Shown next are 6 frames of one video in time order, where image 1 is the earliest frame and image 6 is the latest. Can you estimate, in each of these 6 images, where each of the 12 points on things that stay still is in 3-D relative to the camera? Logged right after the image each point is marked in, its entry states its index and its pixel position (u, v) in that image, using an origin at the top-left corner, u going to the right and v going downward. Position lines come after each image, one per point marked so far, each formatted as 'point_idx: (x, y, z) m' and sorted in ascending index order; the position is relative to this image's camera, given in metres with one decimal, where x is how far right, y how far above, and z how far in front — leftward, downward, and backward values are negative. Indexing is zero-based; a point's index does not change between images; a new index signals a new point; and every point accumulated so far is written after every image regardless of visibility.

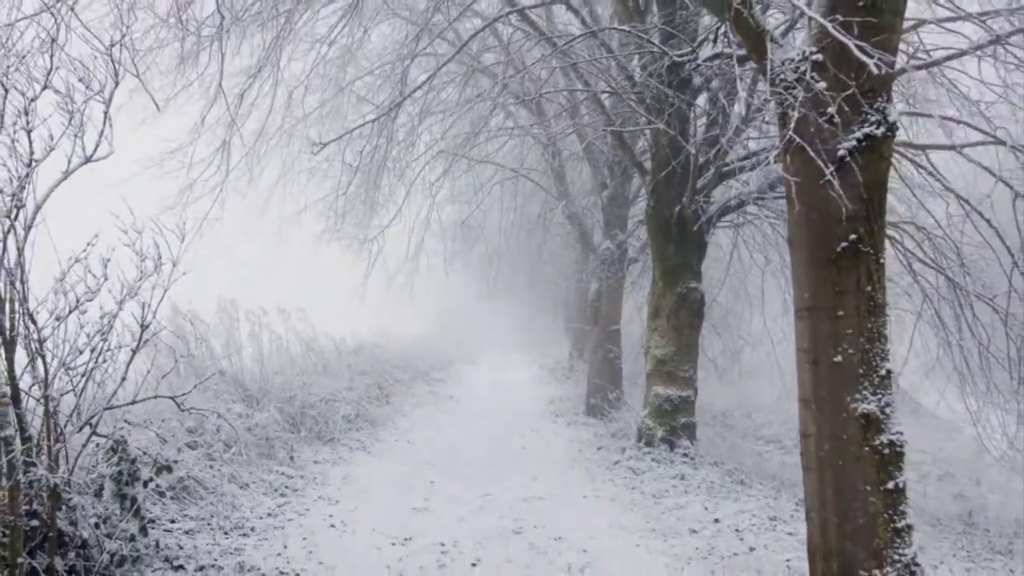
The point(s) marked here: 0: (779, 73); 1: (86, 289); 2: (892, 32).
0: (+1.4, +1.1, +3.4) m
1: (-2.3, 0.0, +3.6) m
2: (+2.0, +1.3, +3.5) m
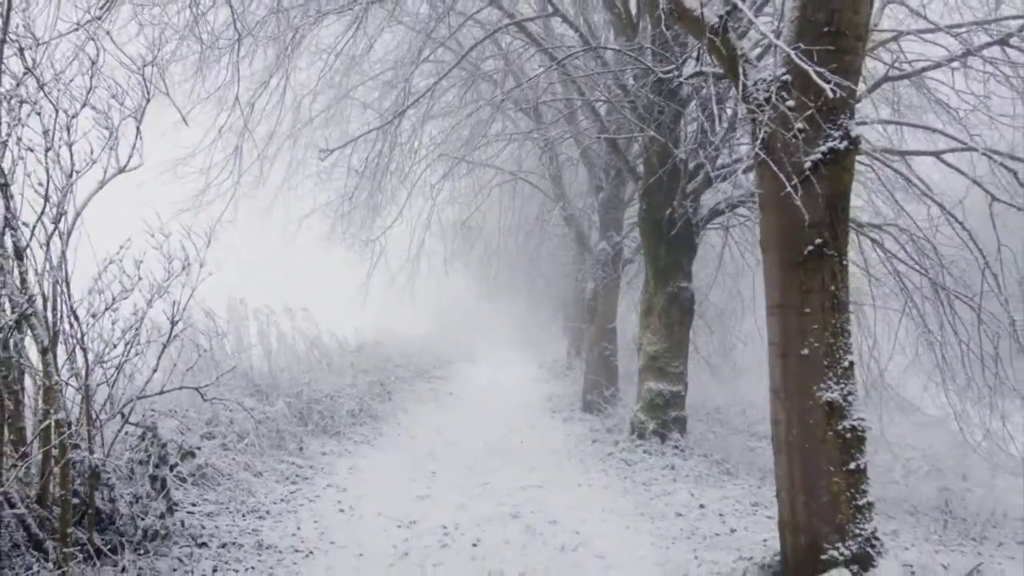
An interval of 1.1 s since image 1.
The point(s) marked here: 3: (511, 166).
0: (+1.3, +1.1, +3.8) m
1: (-2.3, 0.0, +4.0) m
2: (+1.9, +1.3, +3.9) m
3: (0.0, +2.2, +12.0) m
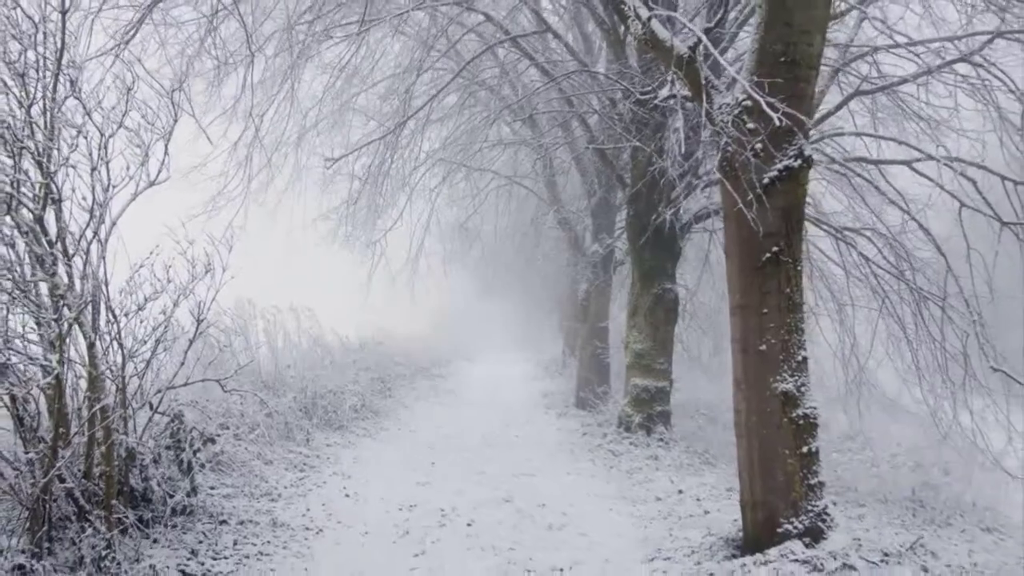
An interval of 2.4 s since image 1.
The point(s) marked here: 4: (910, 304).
0: (+1.3, +1.1, +4.2) m
1: (-2.3, 0.0, +4.4) m
2: (+1.9, +1.3, +4.3) m
3: (-0.1, +2.2, +12.5) m
4: (+5.3, -0.2, +9.0) m
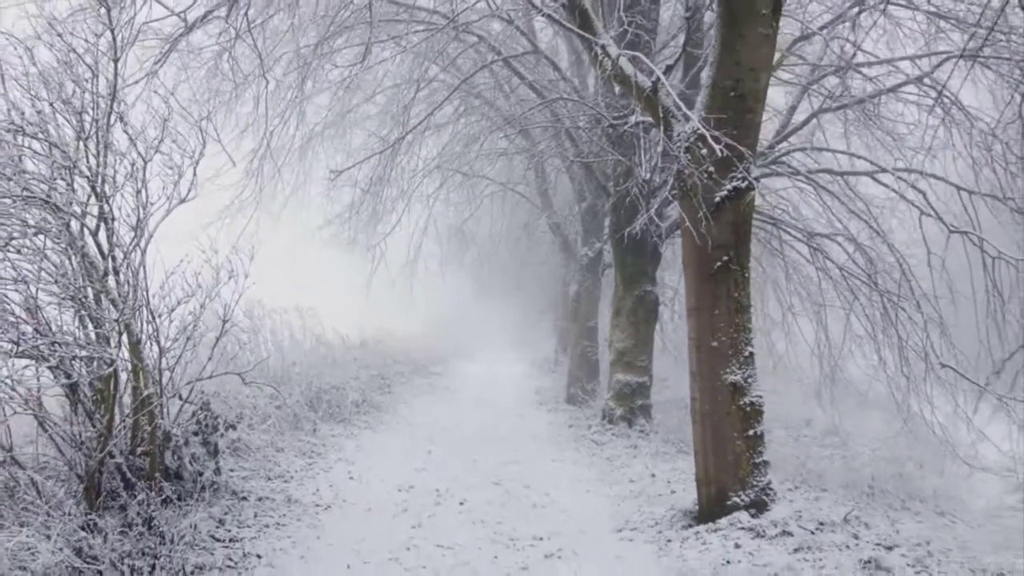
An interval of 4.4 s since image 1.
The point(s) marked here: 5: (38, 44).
0: (+1.2, +1.0, +4.9) m
1: (-2.5, 0.0, +5.1) m
2: (+1.8, +1.3, +5.0) m
3: (-0.2, +2.1, +13.1) m
4: (+5.2, -0.2, +9.6) m
5: (-3.4, +1.7, +4.8) m
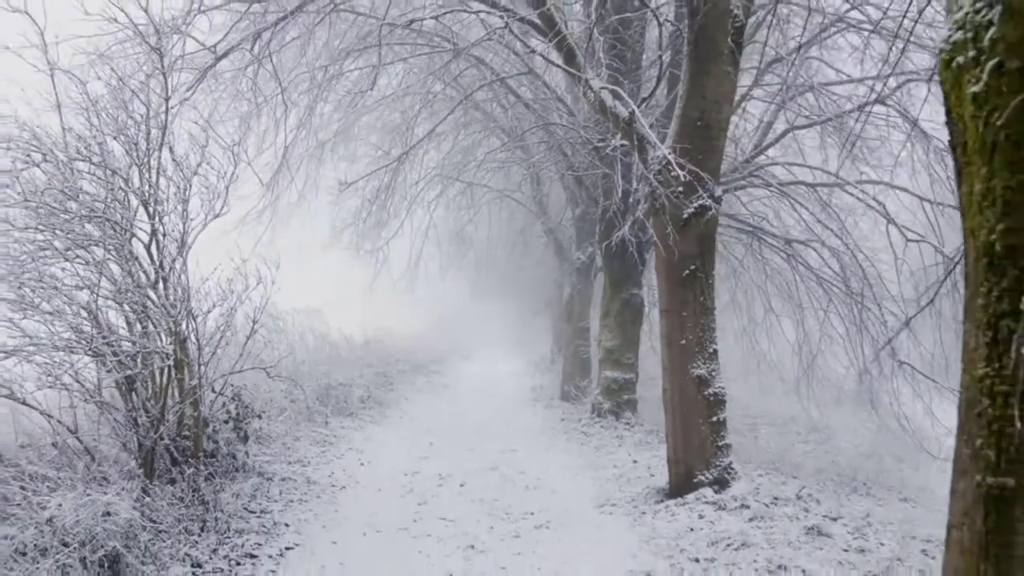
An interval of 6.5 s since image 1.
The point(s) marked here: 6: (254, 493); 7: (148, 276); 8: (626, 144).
0: (+1.1, +1.0, +5.6) m
1: (-2.5, -0.1, +5.8) m
2: (+1.7, +1.2, +5.7) m
3: (-0.3, +2.1, +13.8) m
4: (+5.1, -0.3, +10.4) m
5: (-3.4, +1.7, +5.5) m
6: (-2.2, -1.8, +5.9) m
7: (-2.8, +0.1, +5.2) m
8: (+1.0, +1.3, +6.2) m
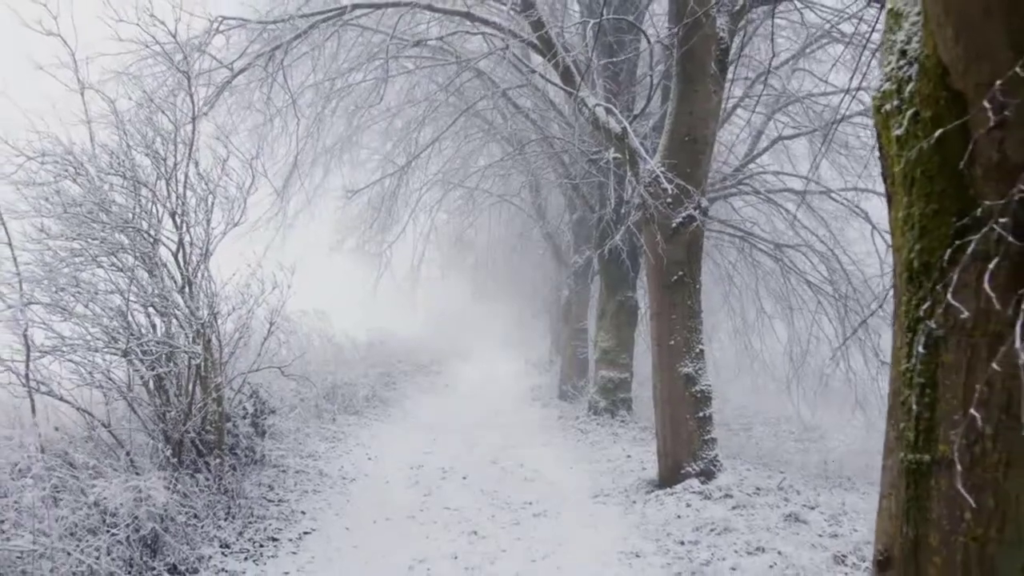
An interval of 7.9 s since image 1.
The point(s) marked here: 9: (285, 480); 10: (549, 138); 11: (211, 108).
0: (+1.1, +0.9, +6.0) m
1: (-2.5, -0.1, +6.2) m
2: (+1.7, +1.2, +6.1) m
3: (-0.3, +2.0, +14.2) m
4: (+5.1, -0.3, +10.8) m
5: (-3.4, +1.7, +6.0) m
6: (-2.2, -1.8, +6.3) m
7: (-2.8, +0.1, +5.6) m
8: (+1.0, +1.3, +6.6) m
9: (-2.2, -1.8, +6.5) m
10: (+0.6, +2.3, +10.4) m
11: (-3.0, +1.8, +6.8) m
